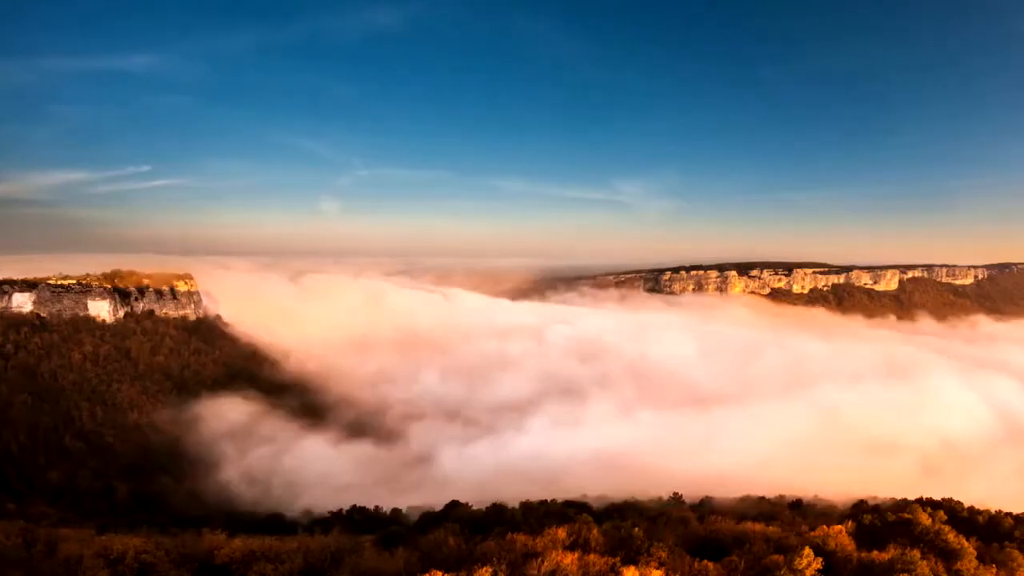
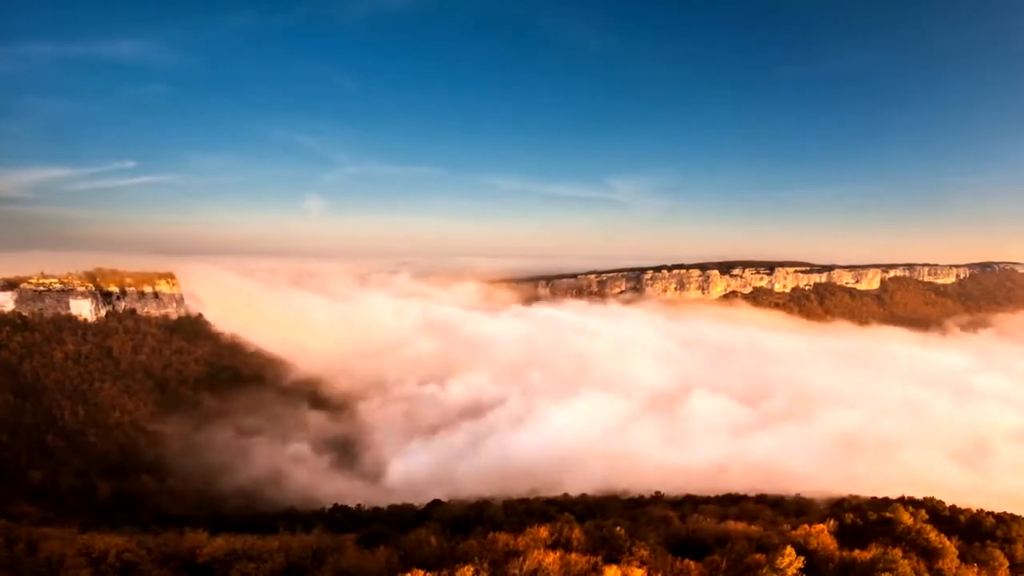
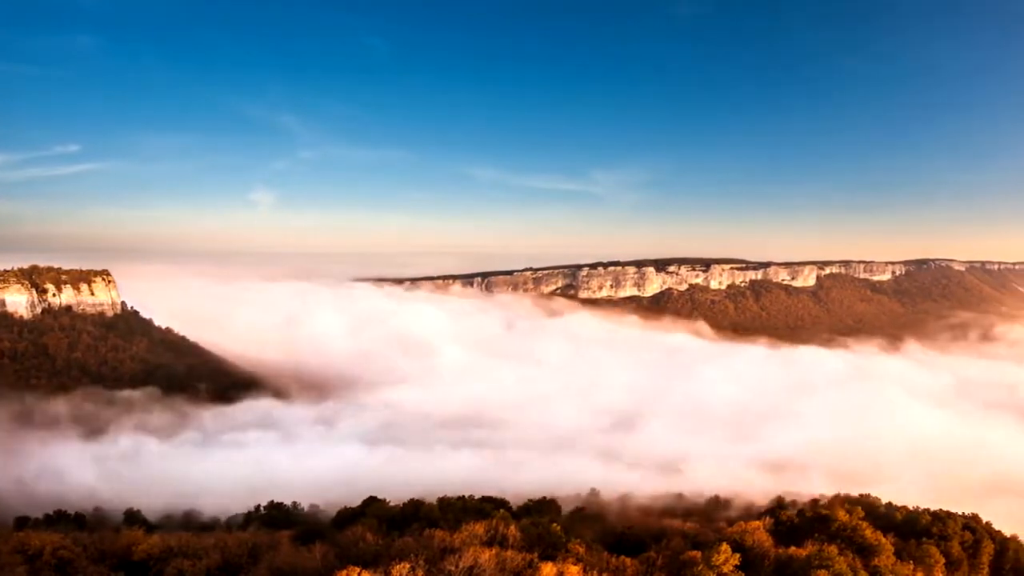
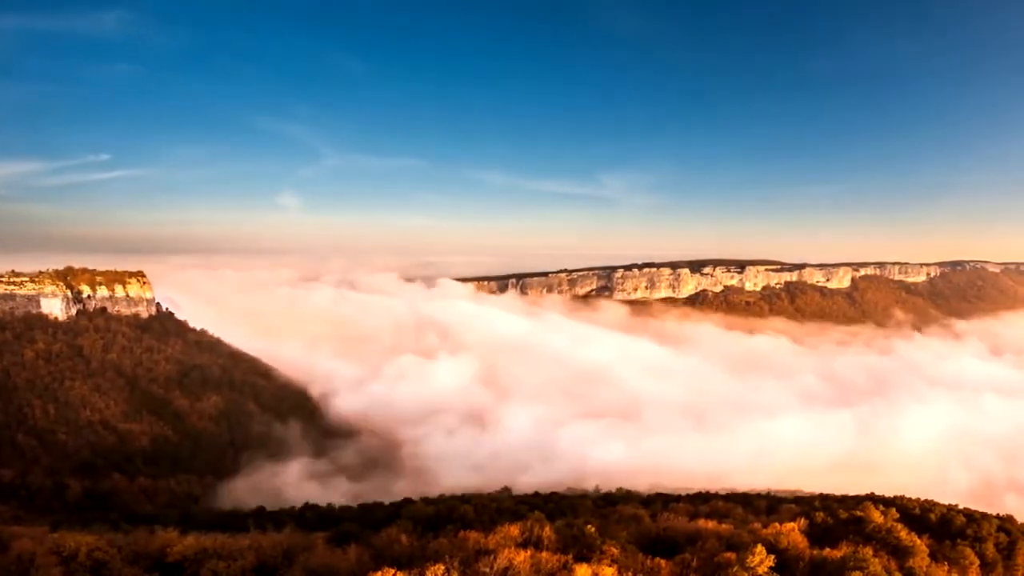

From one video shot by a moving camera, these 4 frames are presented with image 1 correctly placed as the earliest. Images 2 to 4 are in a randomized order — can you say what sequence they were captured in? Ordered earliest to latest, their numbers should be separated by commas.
2, 4, 3
